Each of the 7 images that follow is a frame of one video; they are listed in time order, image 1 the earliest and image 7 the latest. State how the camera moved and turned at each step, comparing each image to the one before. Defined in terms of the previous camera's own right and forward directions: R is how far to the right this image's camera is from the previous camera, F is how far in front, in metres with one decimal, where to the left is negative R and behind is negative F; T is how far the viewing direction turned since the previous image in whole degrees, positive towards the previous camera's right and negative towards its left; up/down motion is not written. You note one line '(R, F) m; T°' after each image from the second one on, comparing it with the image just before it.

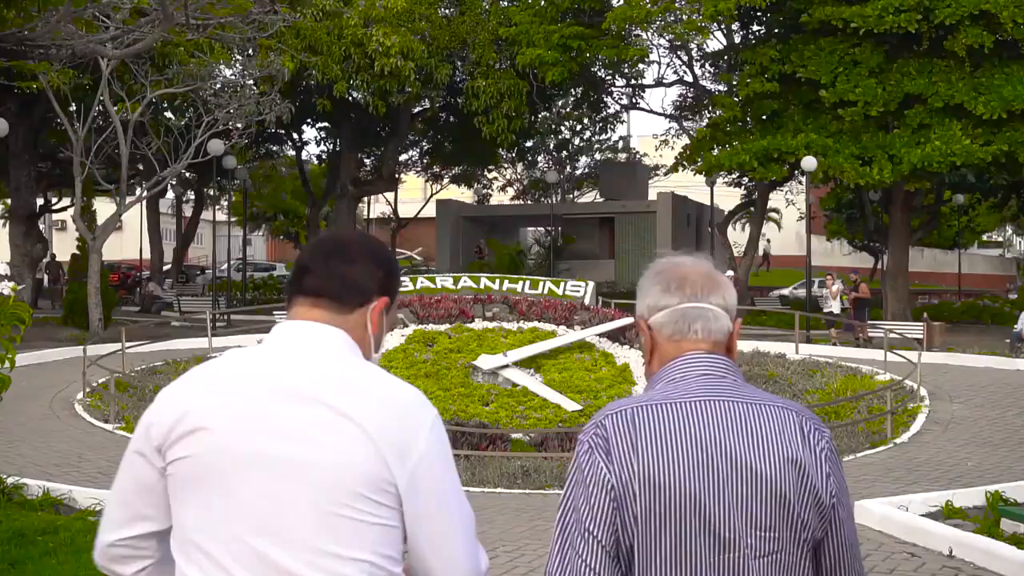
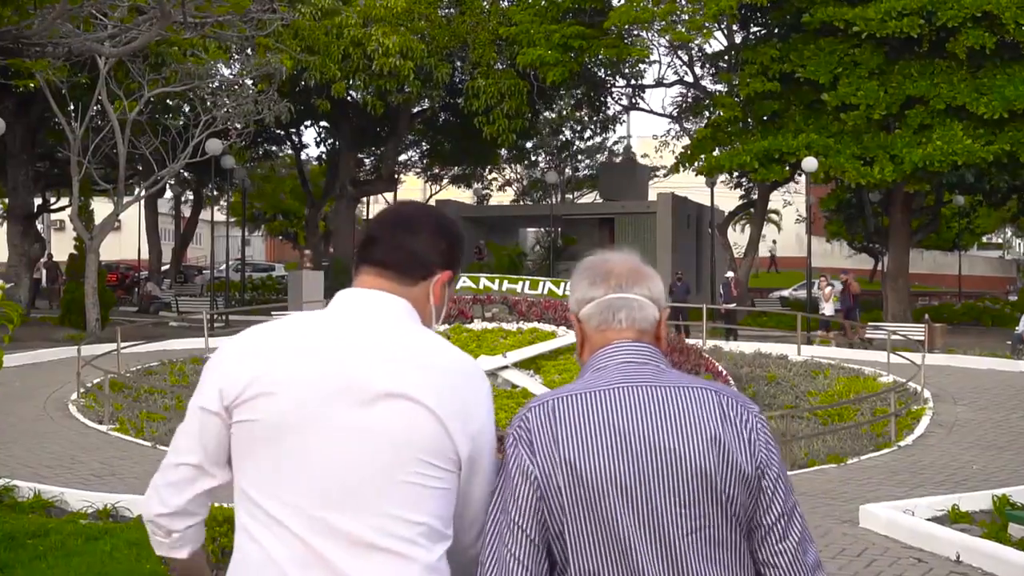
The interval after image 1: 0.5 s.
(0.0, +0.1) m; 0°
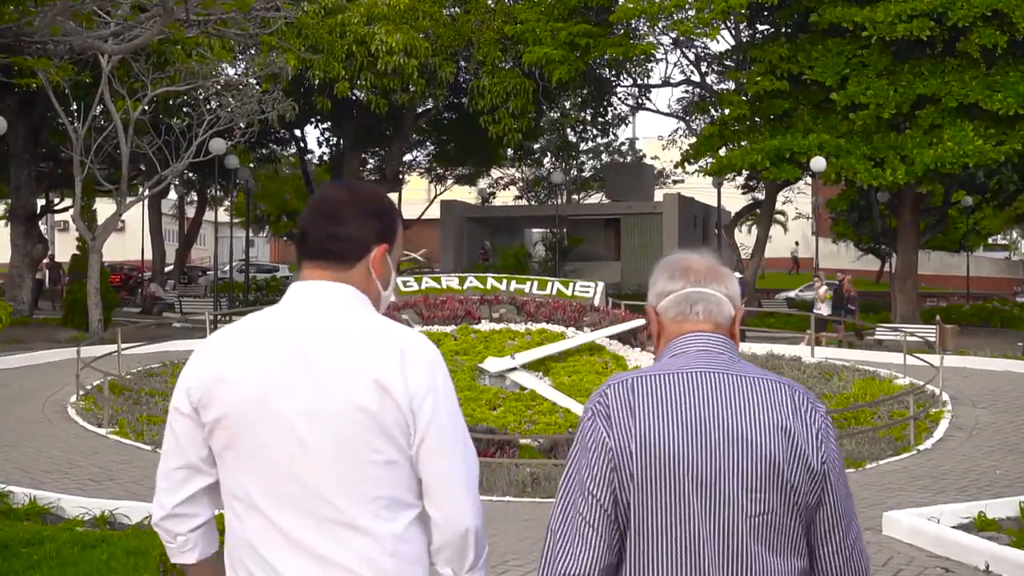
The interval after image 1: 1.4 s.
(0.0, +0.3) m; 0°
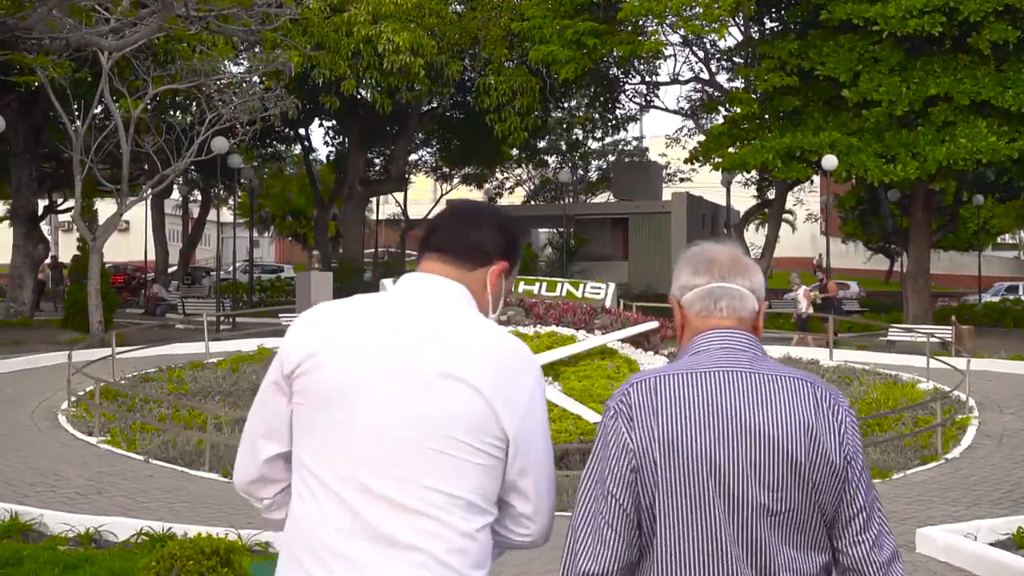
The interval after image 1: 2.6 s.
(0.0, +0.5) m; 0°
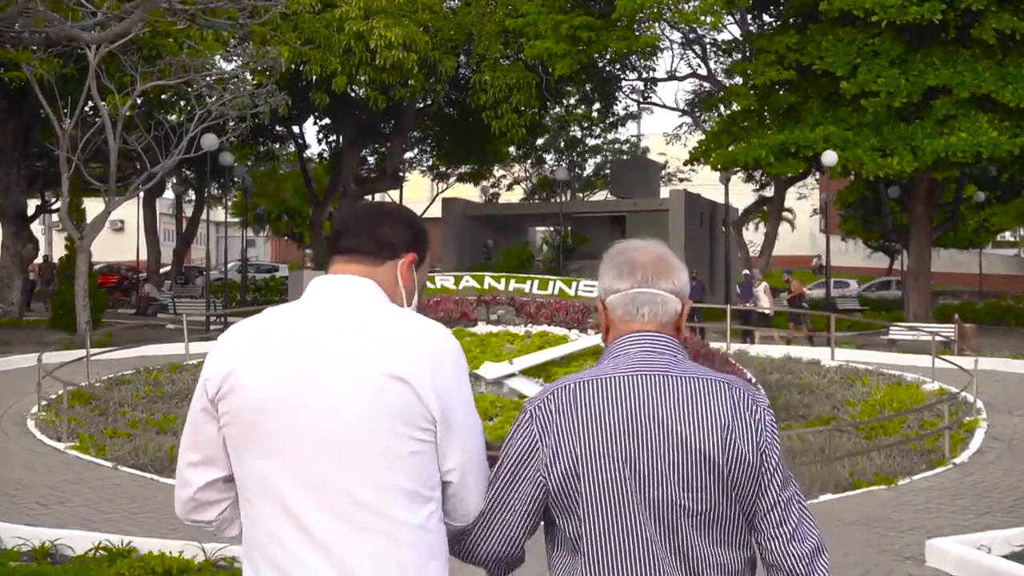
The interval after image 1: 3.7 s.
(+0.1, +0.4) m; 0°
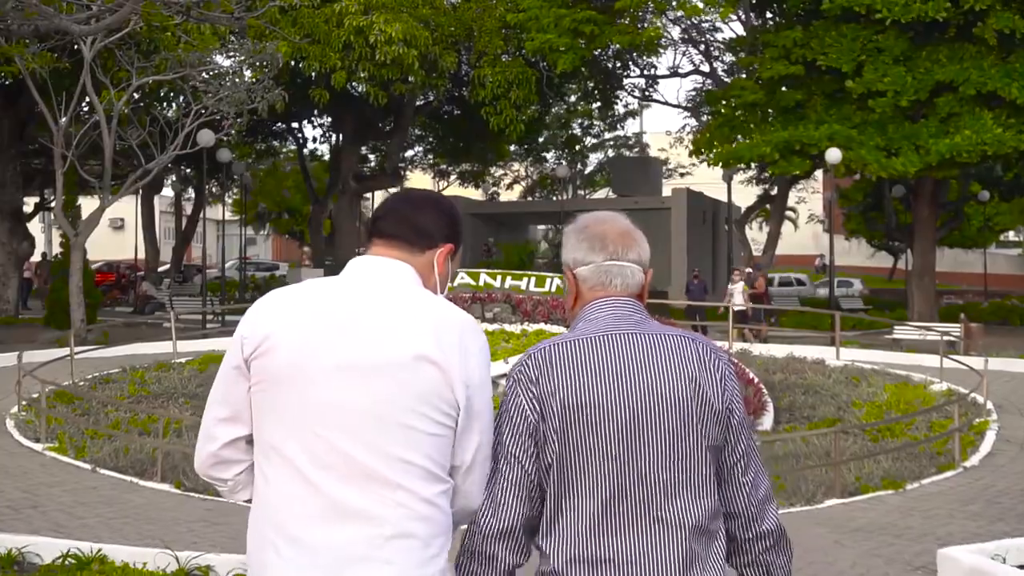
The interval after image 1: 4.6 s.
(+0.1, +0.3) m; 0°
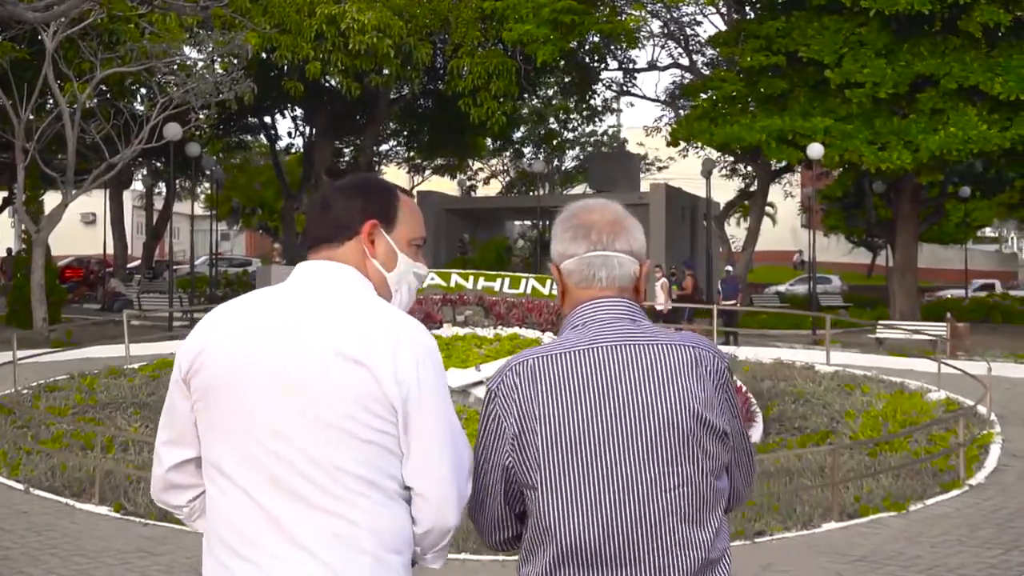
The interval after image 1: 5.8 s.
(0.0, +0.7) m; +1°
